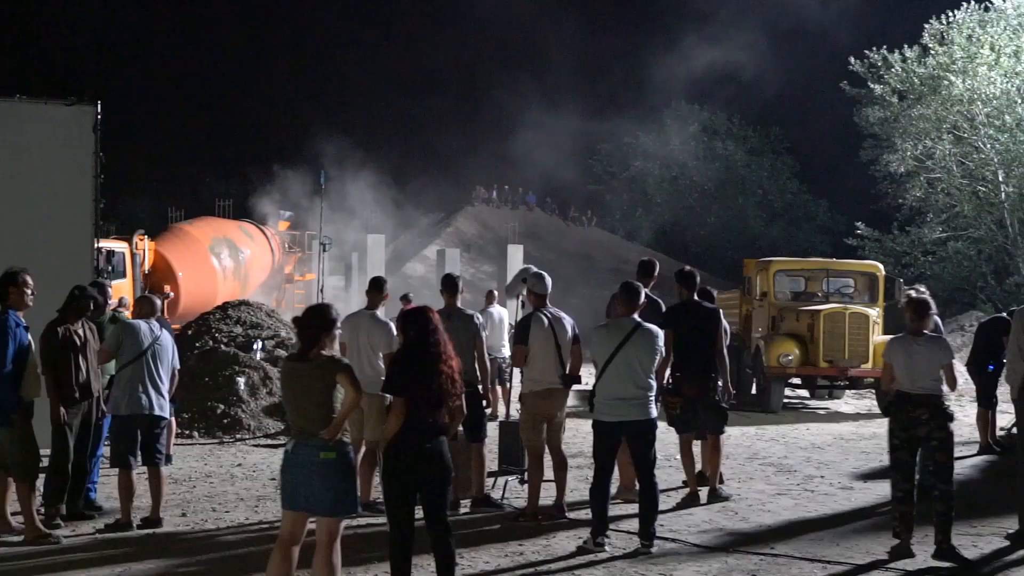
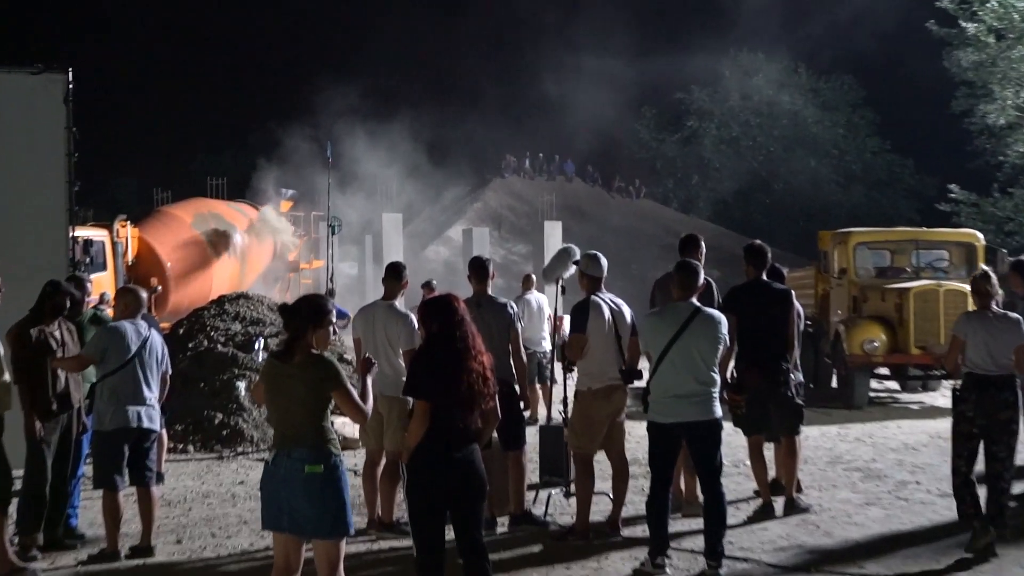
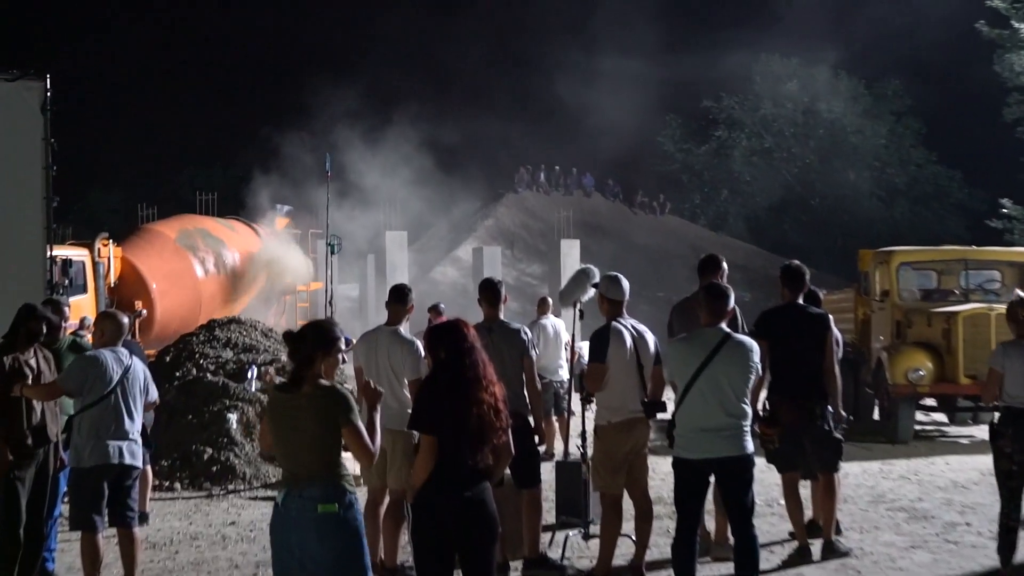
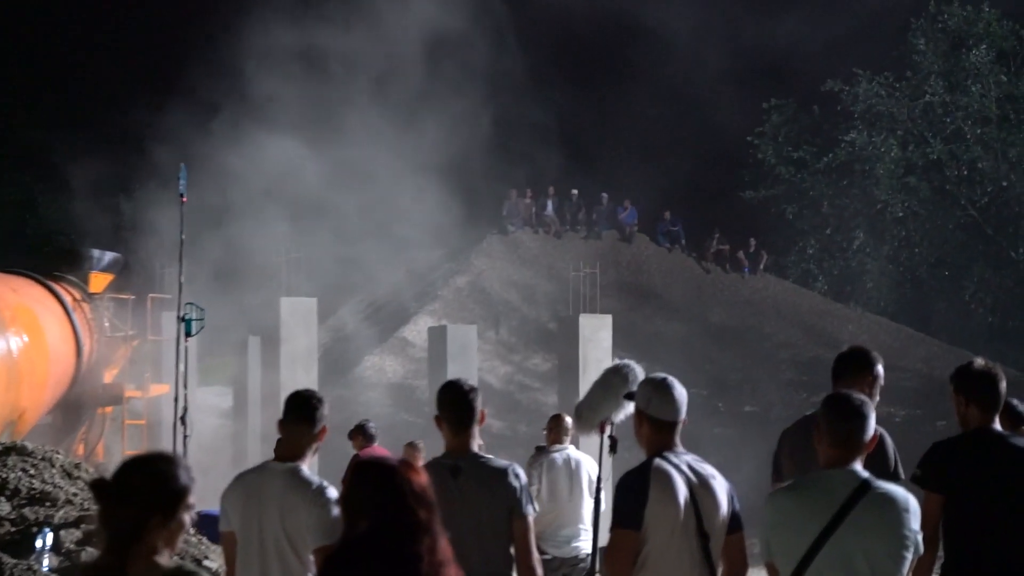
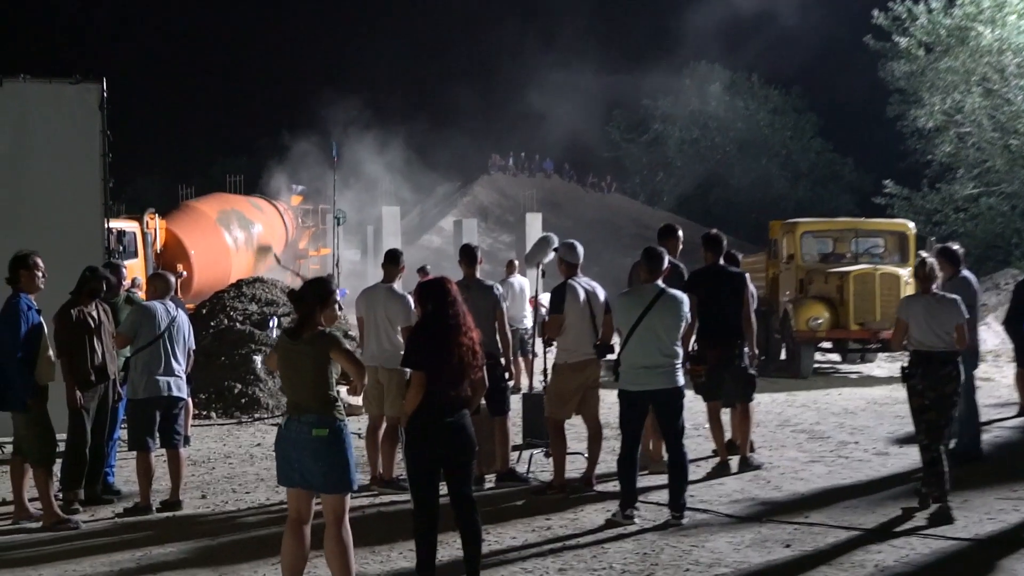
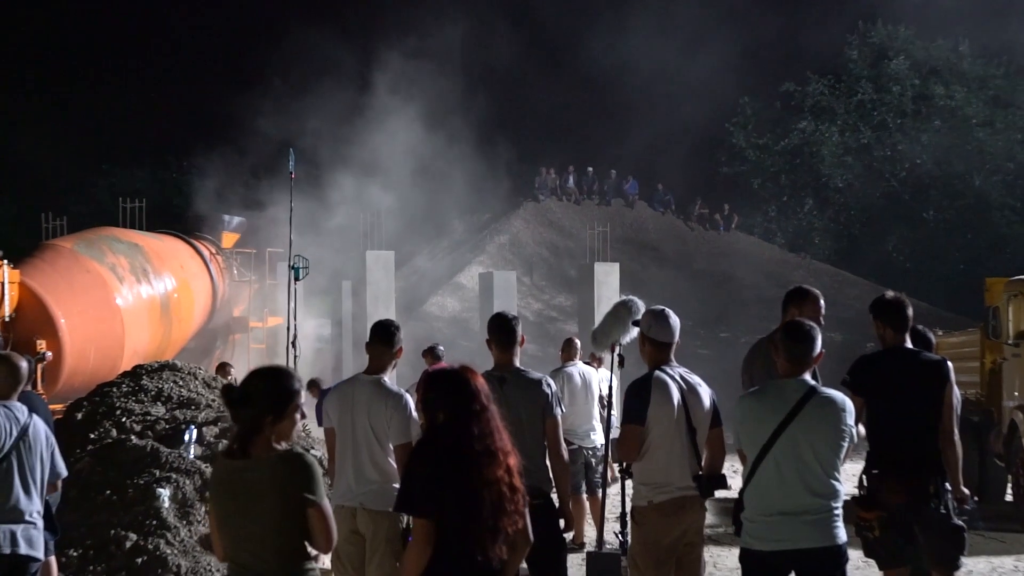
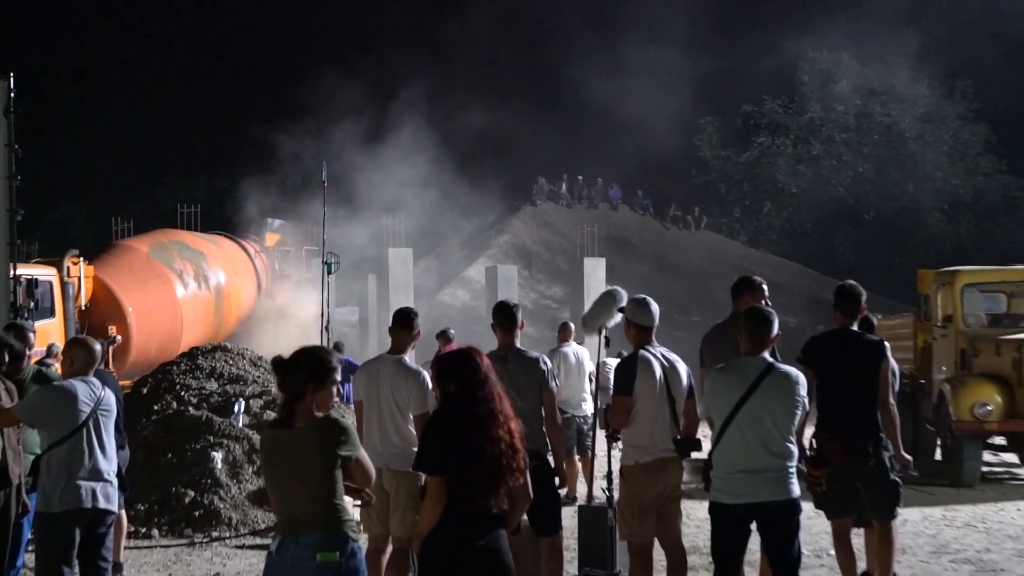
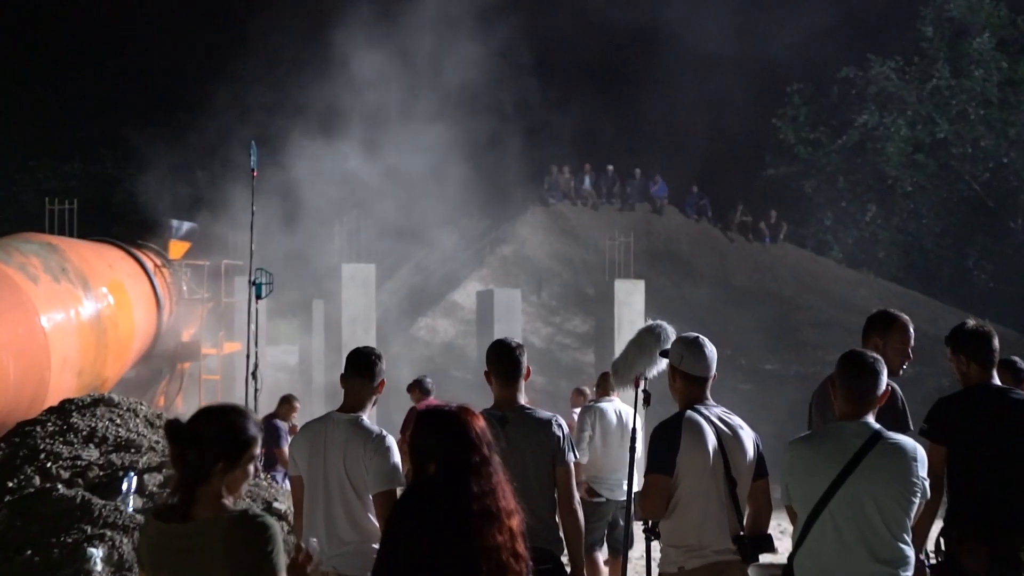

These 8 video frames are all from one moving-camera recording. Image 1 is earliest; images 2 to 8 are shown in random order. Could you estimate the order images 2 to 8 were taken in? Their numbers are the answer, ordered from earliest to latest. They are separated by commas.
5, 2, 3, 7, 6, 8, 4
